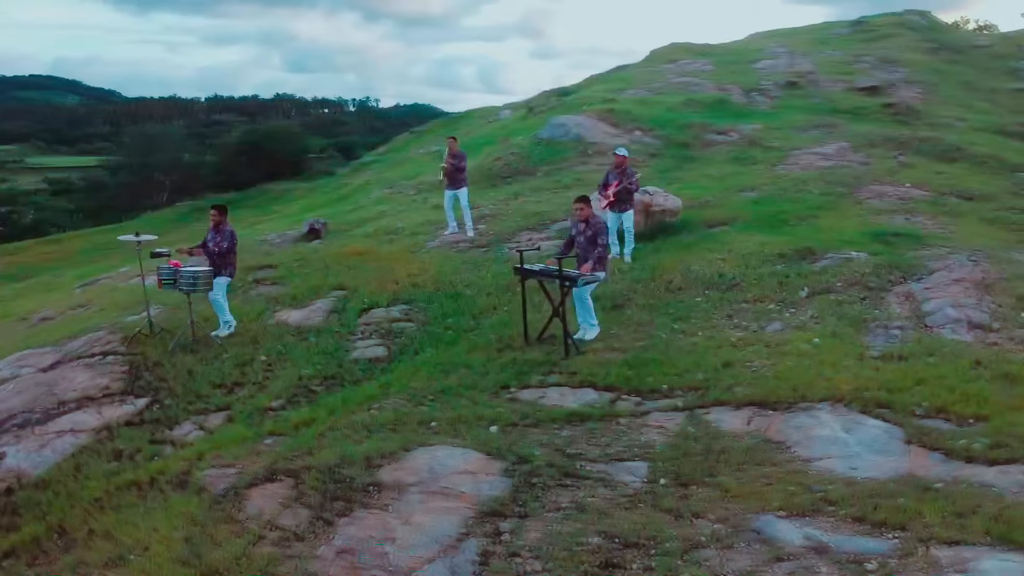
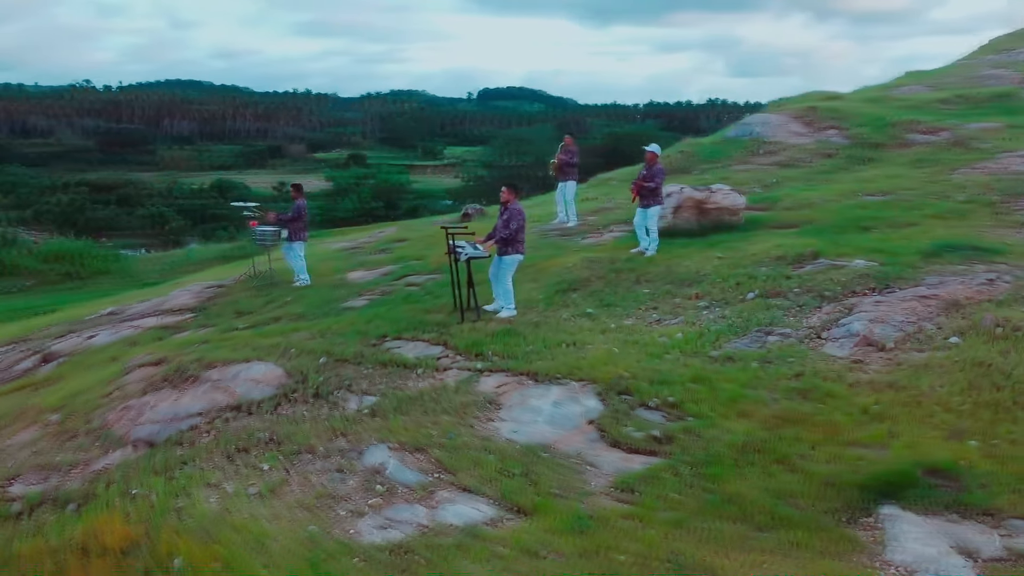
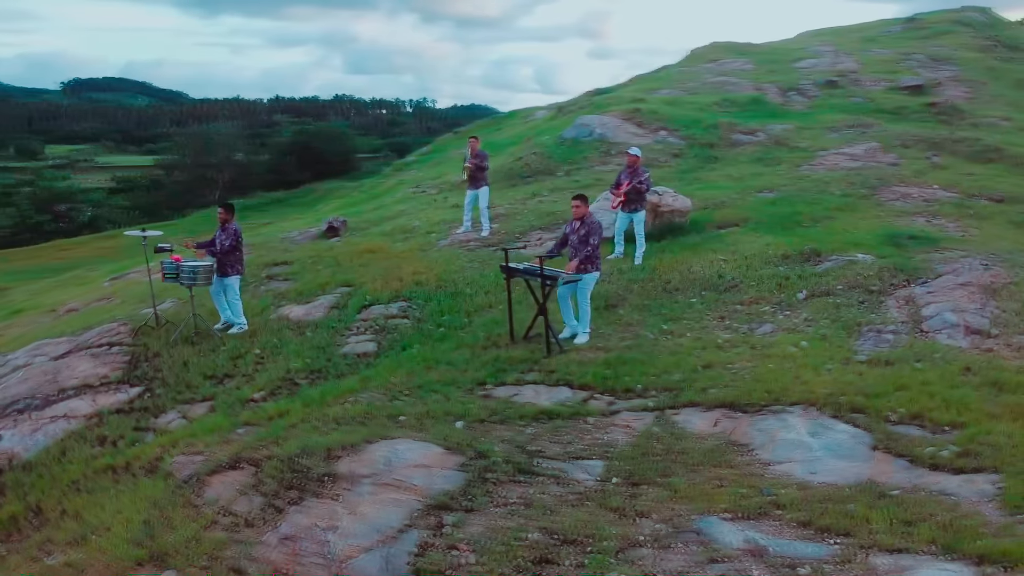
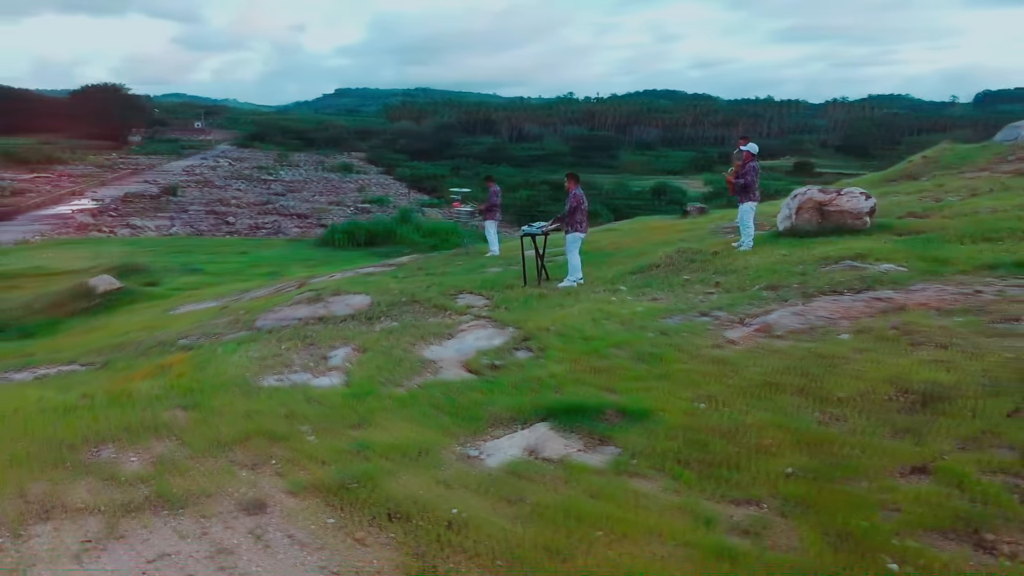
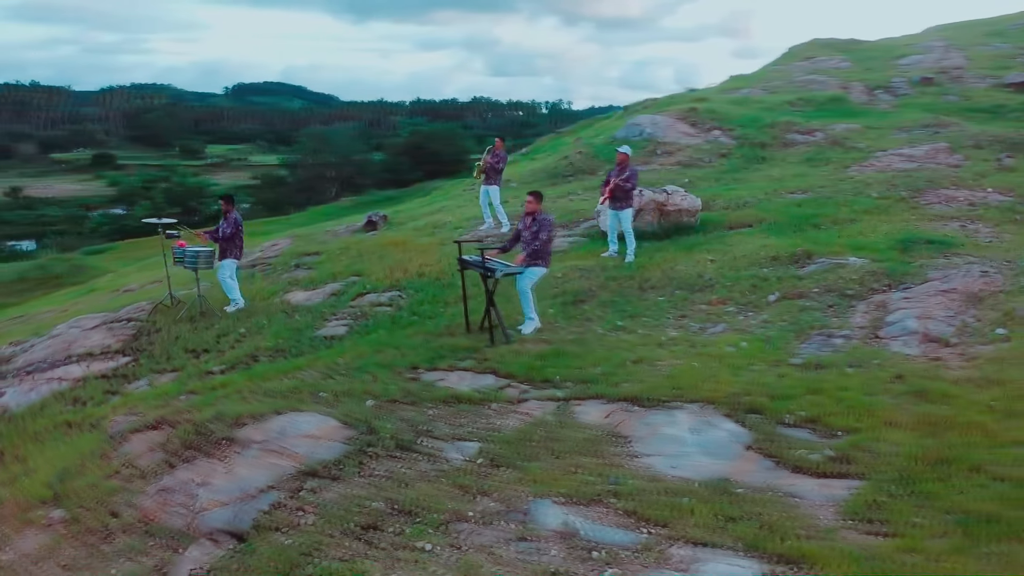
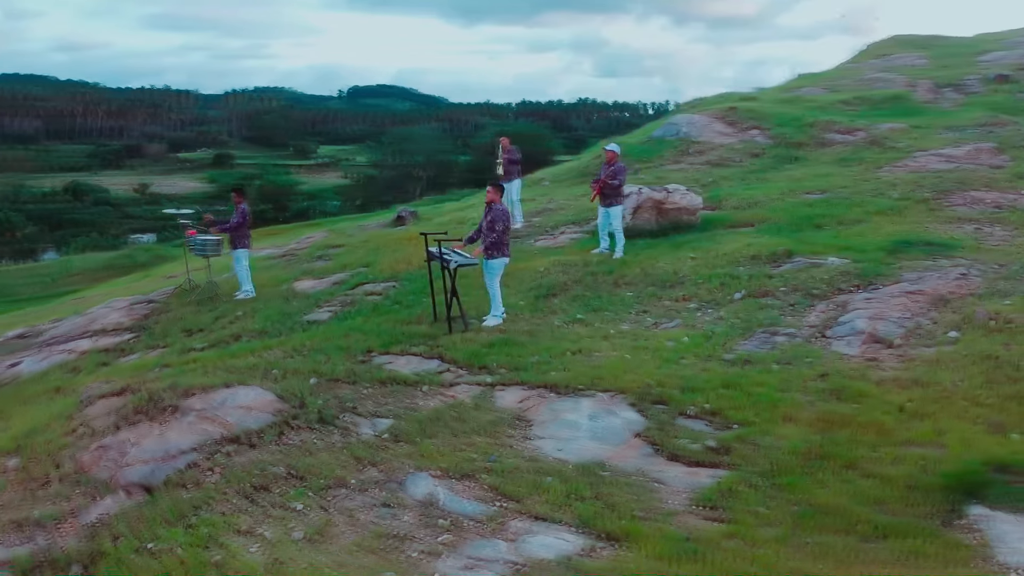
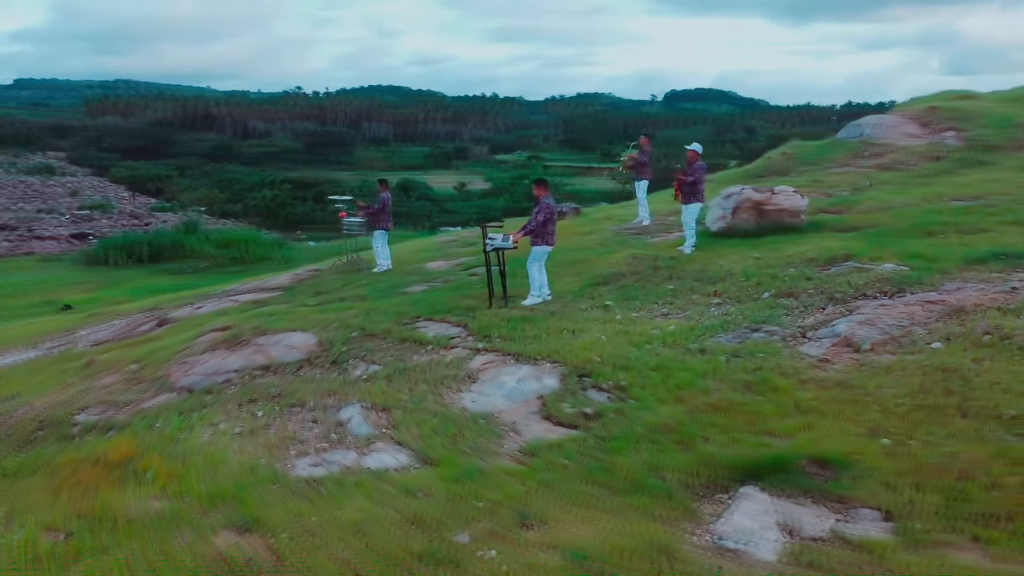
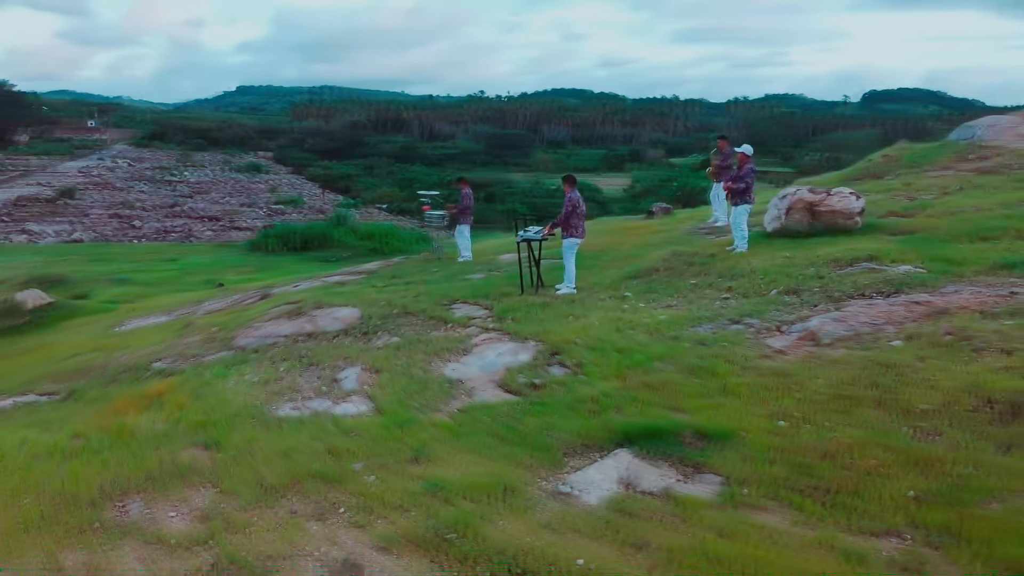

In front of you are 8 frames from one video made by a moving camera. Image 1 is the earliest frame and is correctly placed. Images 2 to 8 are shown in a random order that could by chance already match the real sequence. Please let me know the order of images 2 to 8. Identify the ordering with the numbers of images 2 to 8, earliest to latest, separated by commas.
3, 5, 6, 2, 7, 8, 4
